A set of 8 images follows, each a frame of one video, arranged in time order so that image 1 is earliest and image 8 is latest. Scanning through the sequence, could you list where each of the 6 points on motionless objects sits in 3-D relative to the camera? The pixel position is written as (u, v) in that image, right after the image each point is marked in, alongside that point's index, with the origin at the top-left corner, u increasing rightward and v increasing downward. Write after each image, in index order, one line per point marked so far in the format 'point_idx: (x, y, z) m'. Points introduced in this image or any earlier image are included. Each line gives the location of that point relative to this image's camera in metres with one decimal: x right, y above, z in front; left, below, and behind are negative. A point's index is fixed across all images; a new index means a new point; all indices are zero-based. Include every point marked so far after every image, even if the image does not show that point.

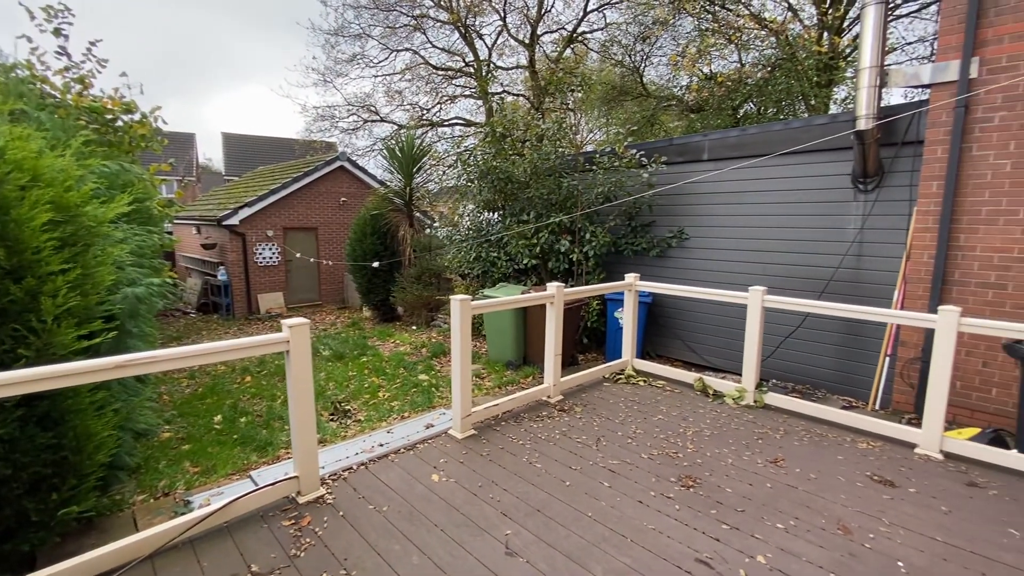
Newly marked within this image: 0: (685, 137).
0: (+2.0, +1.8, +5.6) m
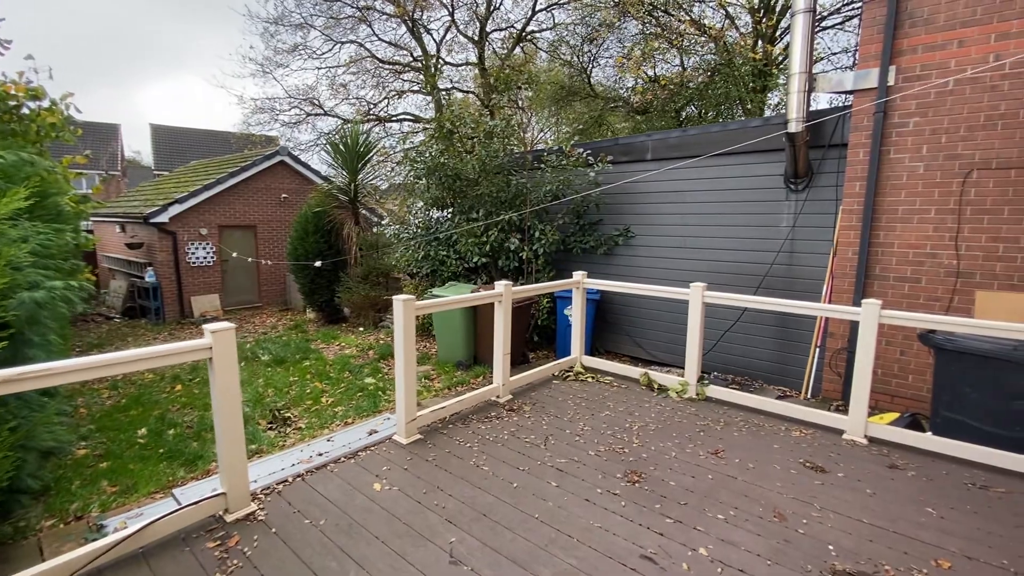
0: (+1.4, +1.8, +5.7) m
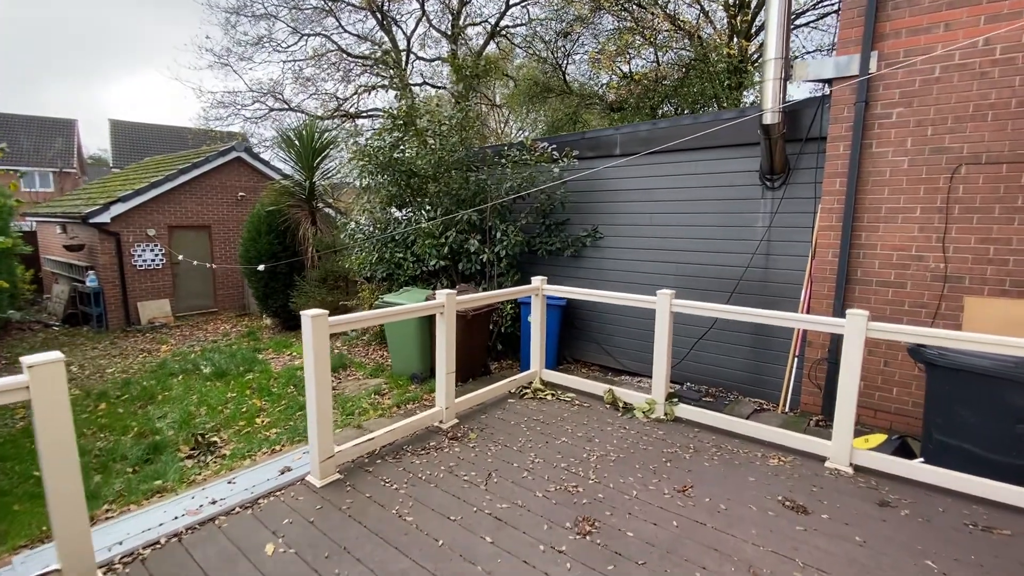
0: (+0.9, +1.8, +5.3) m
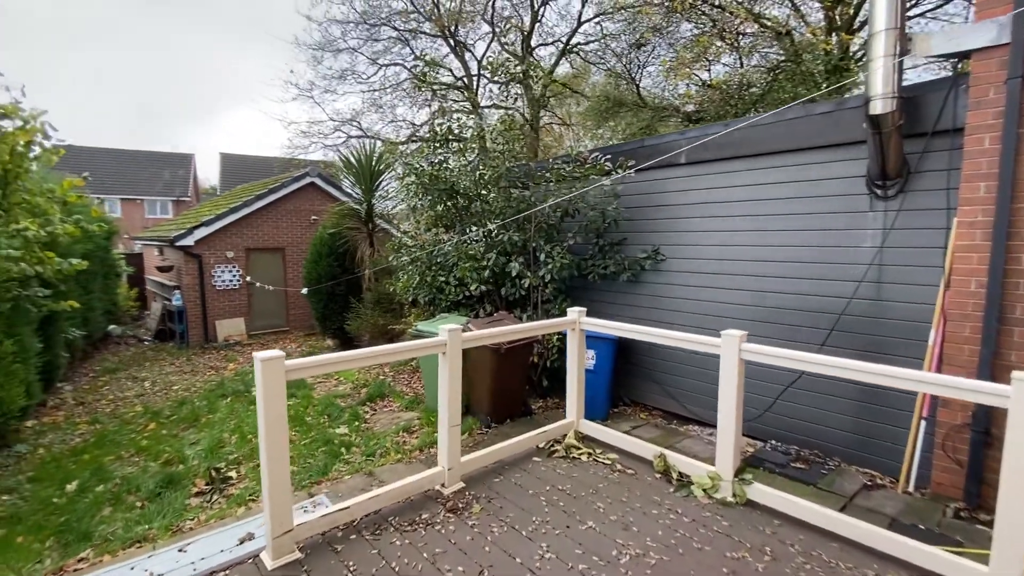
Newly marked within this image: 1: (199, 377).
0: (+1.4, +1.5, +4.6) m
1: (-5.2, -1.5, +8.0) m
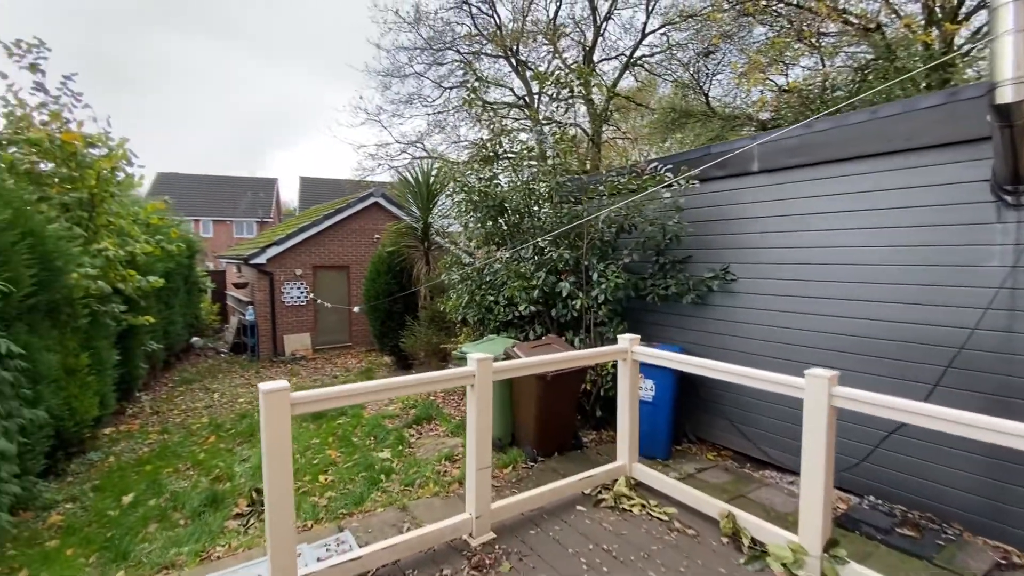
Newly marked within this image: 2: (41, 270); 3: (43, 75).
0: (+1.9, +1.3, +4.2) m
1: (-4.3, -1.8, +8.3) m
2: (-3.8, +0.1, +3.9) m
3: (-5.0, +2.3, +5.1) m
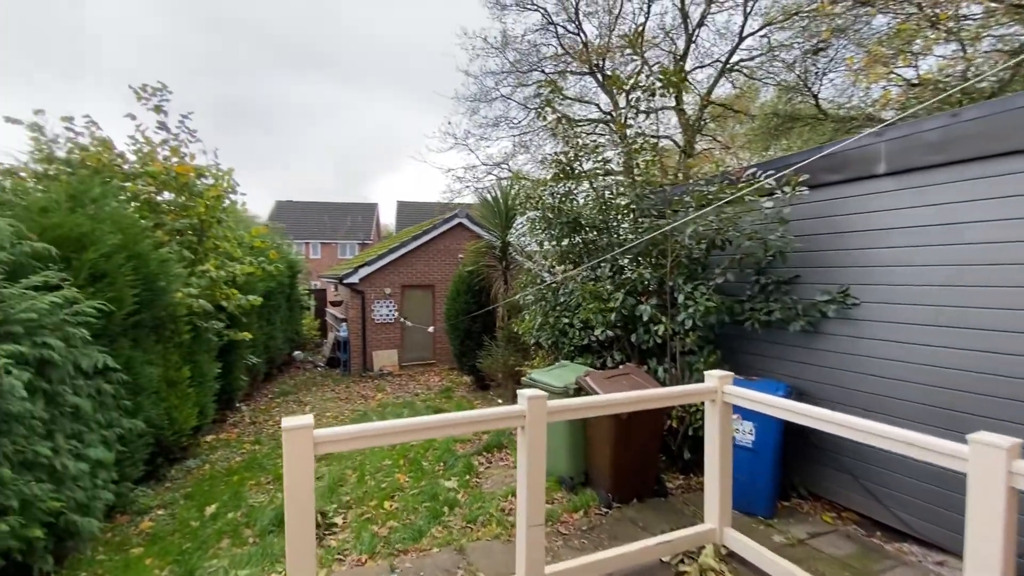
0: (+2.4, +1.1, +3.5) m
1: (-2.9, -2.1, +8.6) m
2: (-3.2, 0.0, +4.2) m
3: (-4.1, +2.1, +5.7) m
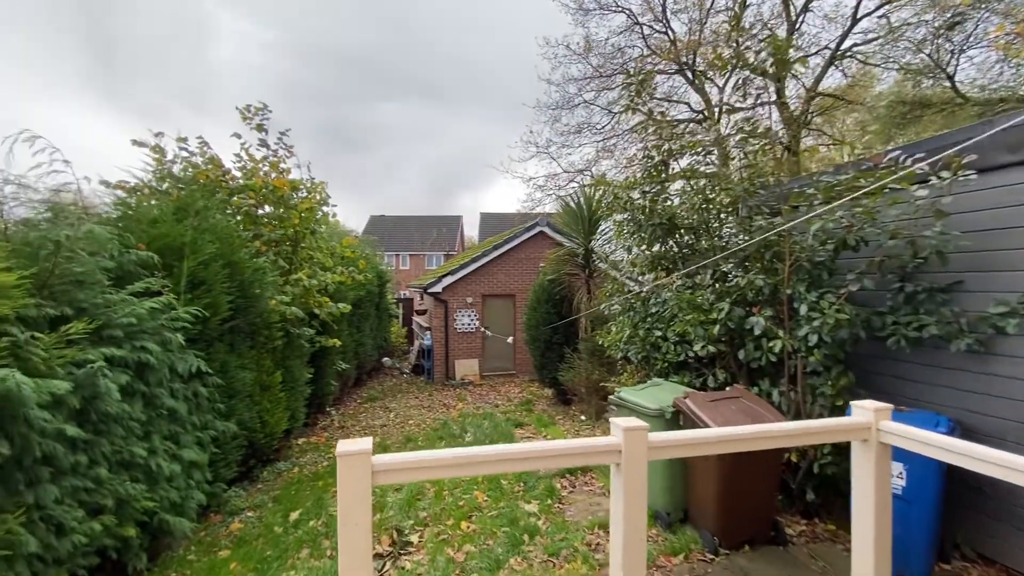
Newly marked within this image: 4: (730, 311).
0: (+3.0, +1.0, +2.8) m
1: (-1.4, -2.2, +8.6) m
2: (-2.5, -0.1, +4.4) m
3: (-3.1, +2.0, +6.1) m
4: (+1.7, -0.2, +3.8) m
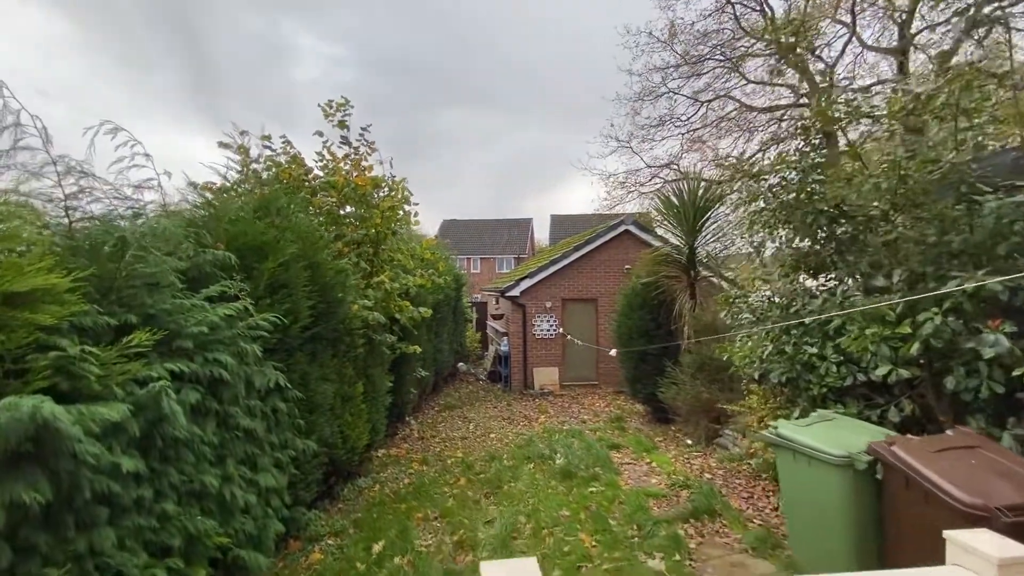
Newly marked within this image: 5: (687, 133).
0: (+3.6, +1.0, +1.7) m
1: (0.0, -2.3, +8.0) m
2: (-1.6, -0.1, +4.0) m
3: (-2.0, +1.9, +5.8) m
4: (+2.5, -0.2, +2.9) m
5: (+3.7, +3.4, +10.1) m
